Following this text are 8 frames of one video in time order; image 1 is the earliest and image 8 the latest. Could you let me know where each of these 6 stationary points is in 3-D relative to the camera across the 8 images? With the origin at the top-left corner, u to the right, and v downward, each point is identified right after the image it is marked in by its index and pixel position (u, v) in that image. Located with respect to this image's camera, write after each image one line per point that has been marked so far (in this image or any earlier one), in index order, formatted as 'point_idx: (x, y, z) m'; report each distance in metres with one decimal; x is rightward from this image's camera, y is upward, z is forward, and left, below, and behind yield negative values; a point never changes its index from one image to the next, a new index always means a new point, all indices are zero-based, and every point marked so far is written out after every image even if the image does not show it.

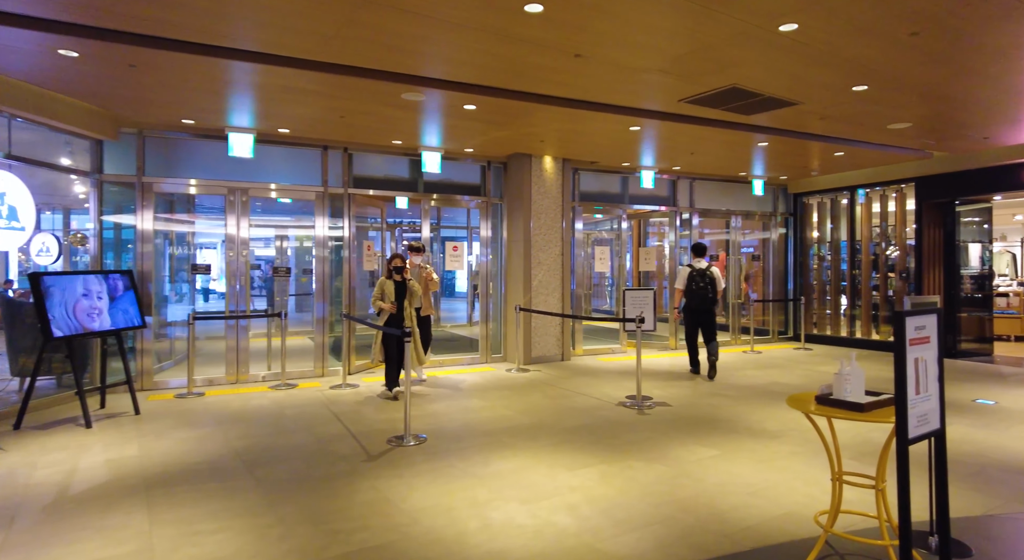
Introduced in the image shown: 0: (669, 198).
0: (+2.7, +1.4, +10.6) m
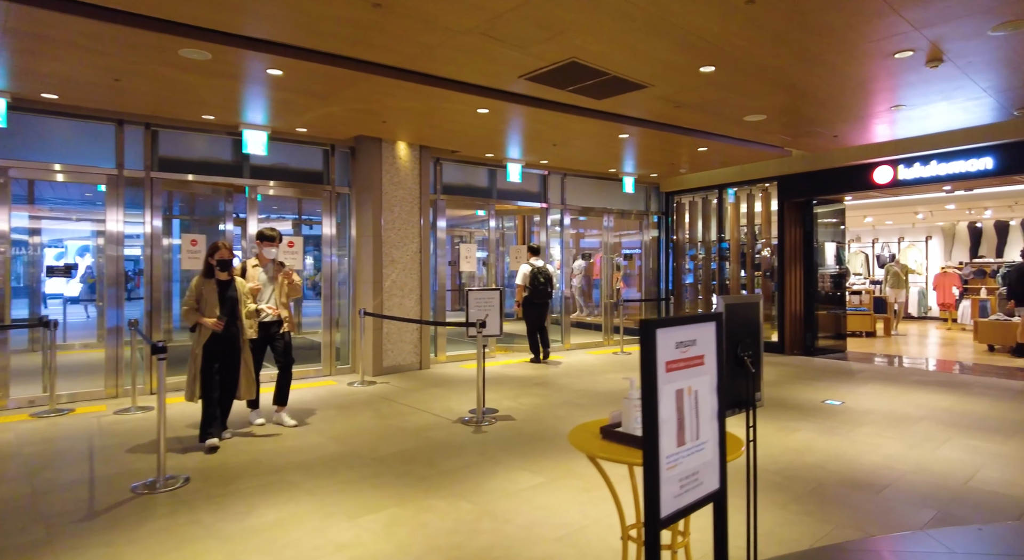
0: (+0.4, +1.4, +10.1) m
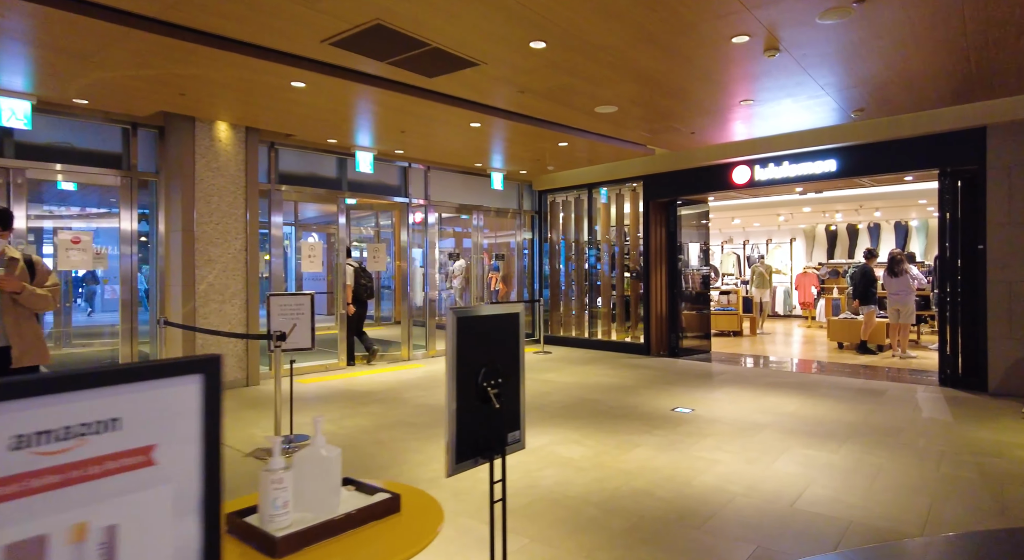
0: (-1.7, +1.4, +9.3) m
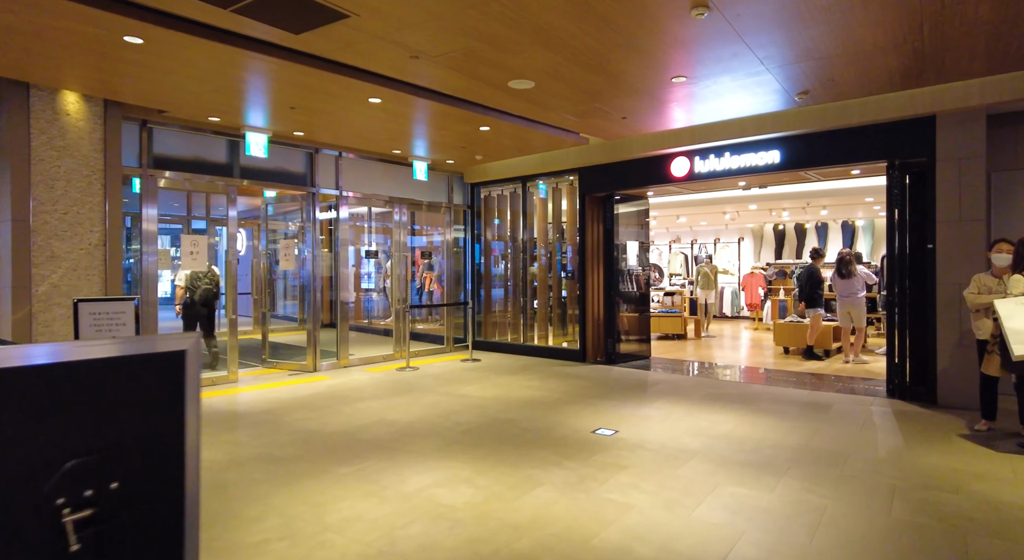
0: (-2.8, +1.4, +8.3) m
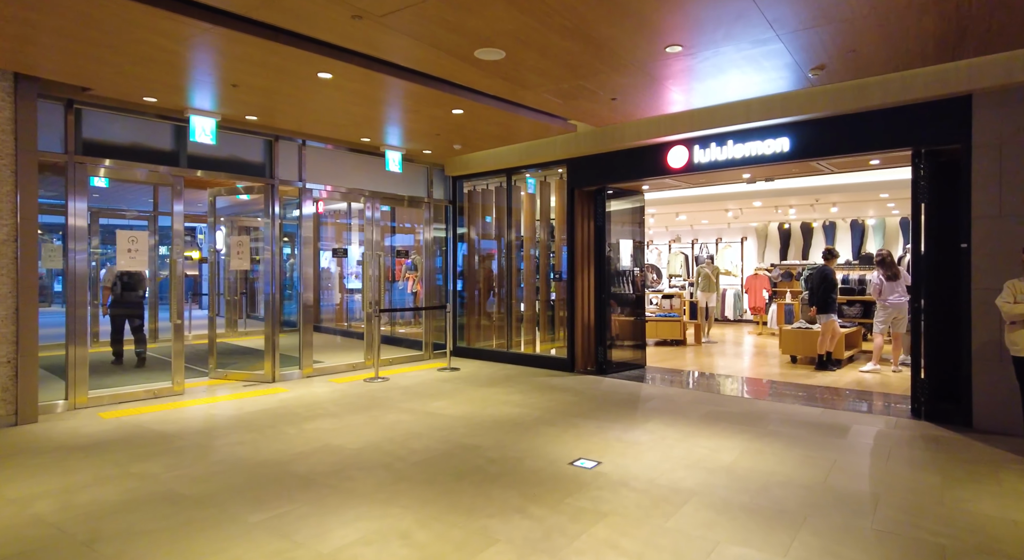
0: (-3.0, +1.4, +7.5) m
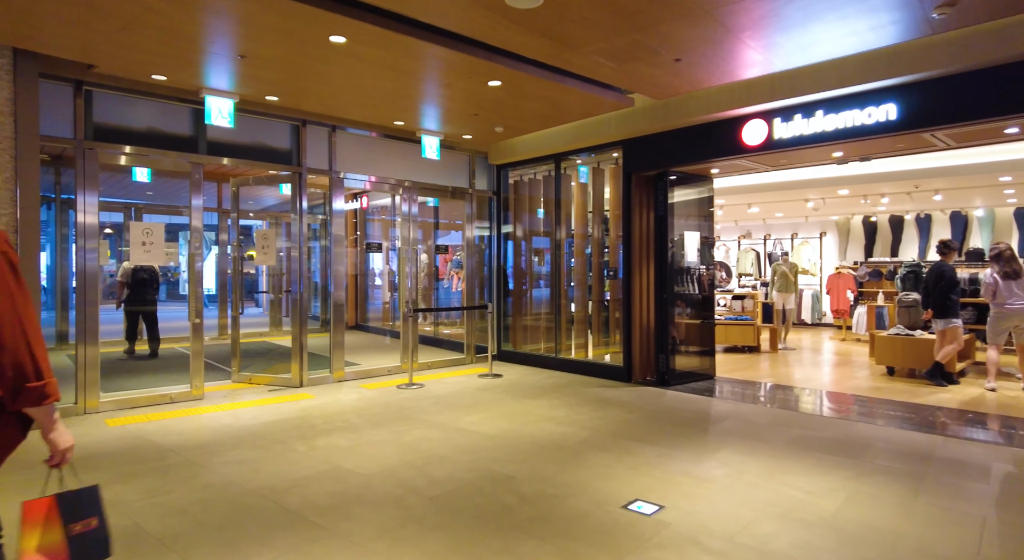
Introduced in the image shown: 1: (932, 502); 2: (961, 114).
0: (-2.5, +1.4, +7.0) m
1: (+2.3, -1.2, +3.4) m
2: (+3.4, +1.3, +4.7) m
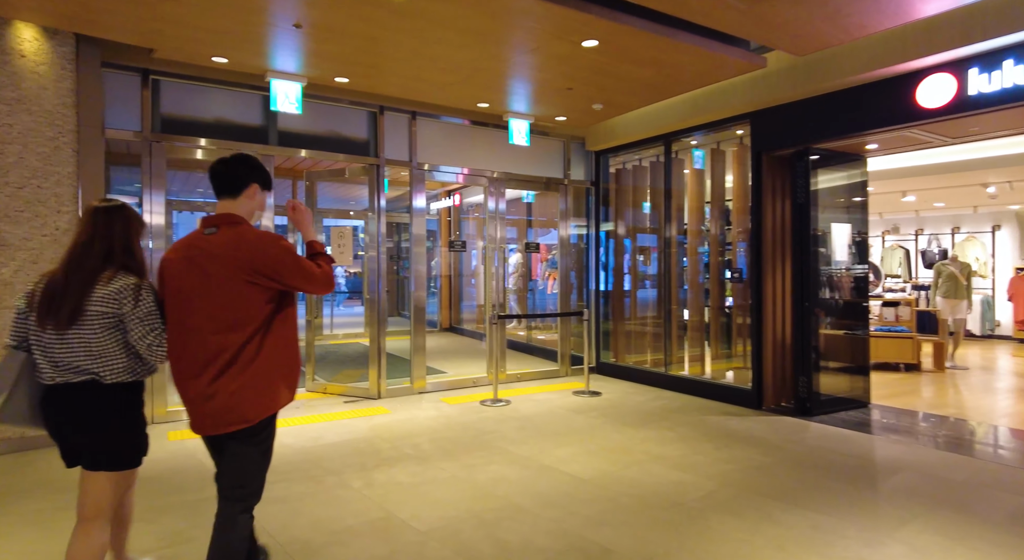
0: (-1.5, +1.4, +6.4) m
1: (+2.6, -1.2, +2.0) m
2: (+4.0, +1.2, +3.1) m
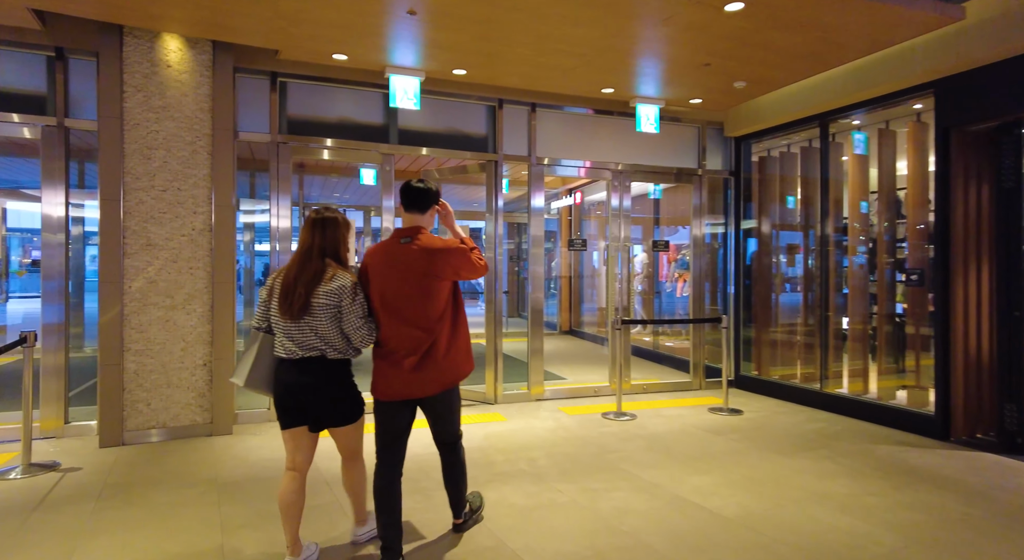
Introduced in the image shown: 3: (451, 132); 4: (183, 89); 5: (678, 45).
0: (-0.2, +1.4, +6.1) m
1: (+2.9, -1.3, +1.0) m
2: (+4.5, +1.2, +1.9) m
3: (-0.6, +1.4, +6.0) m
4: (-2.5, +1.4, +4.5) m
5: (+1.3, +1.8, +4.7) m
